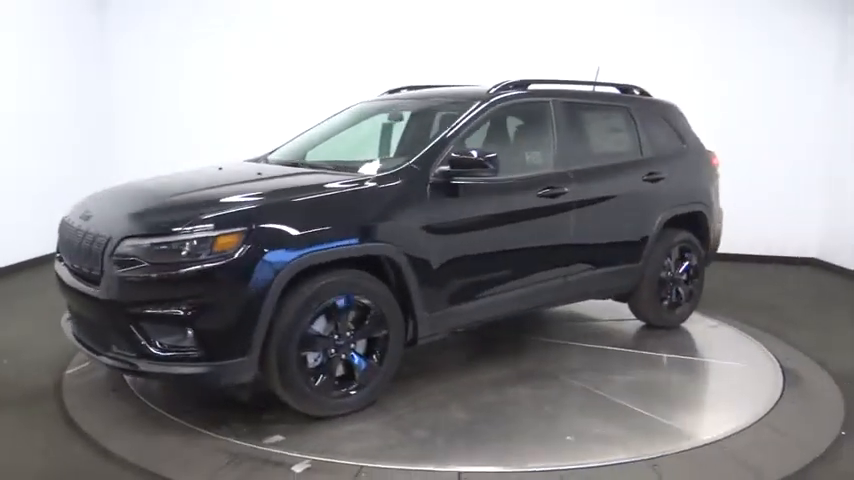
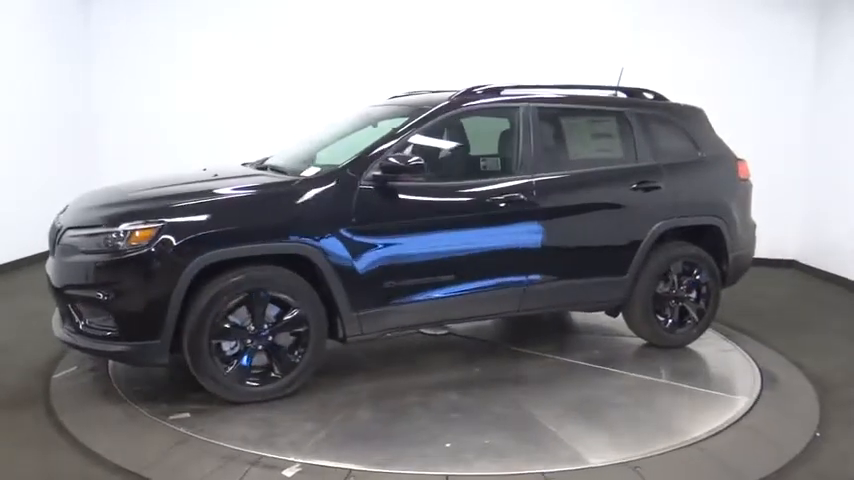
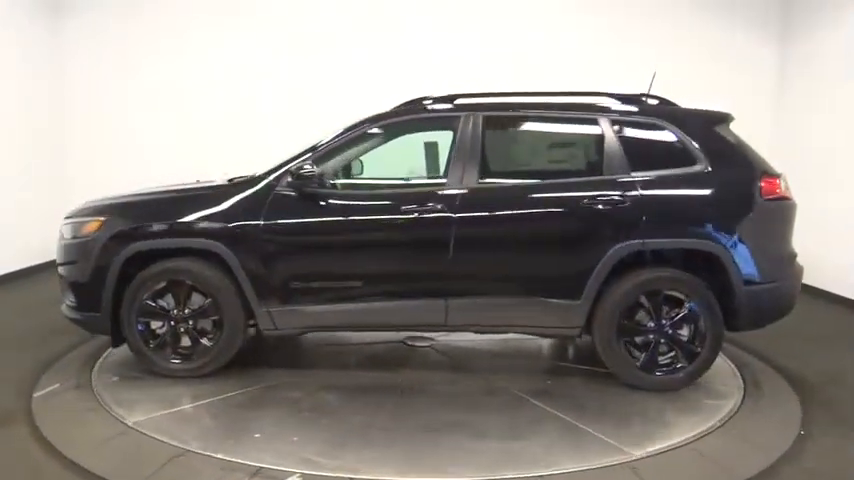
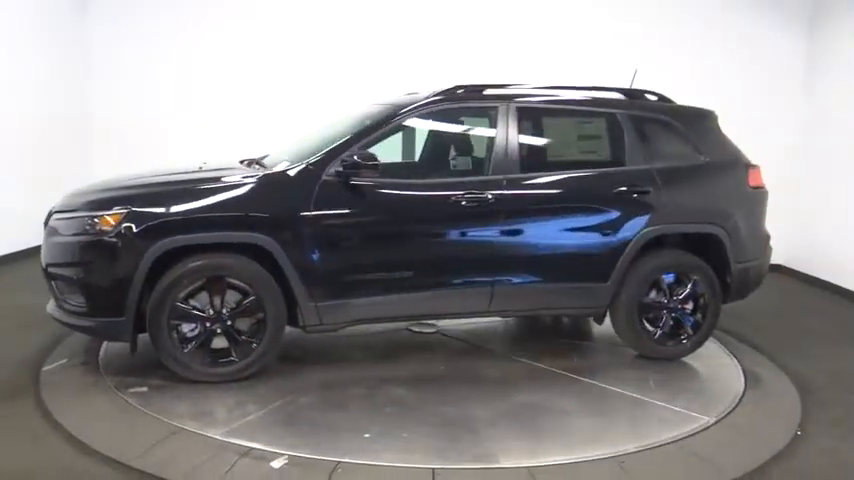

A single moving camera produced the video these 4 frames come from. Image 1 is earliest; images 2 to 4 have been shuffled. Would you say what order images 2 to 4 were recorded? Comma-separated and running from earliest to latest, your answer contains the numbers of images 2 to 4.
2, 4, 3
